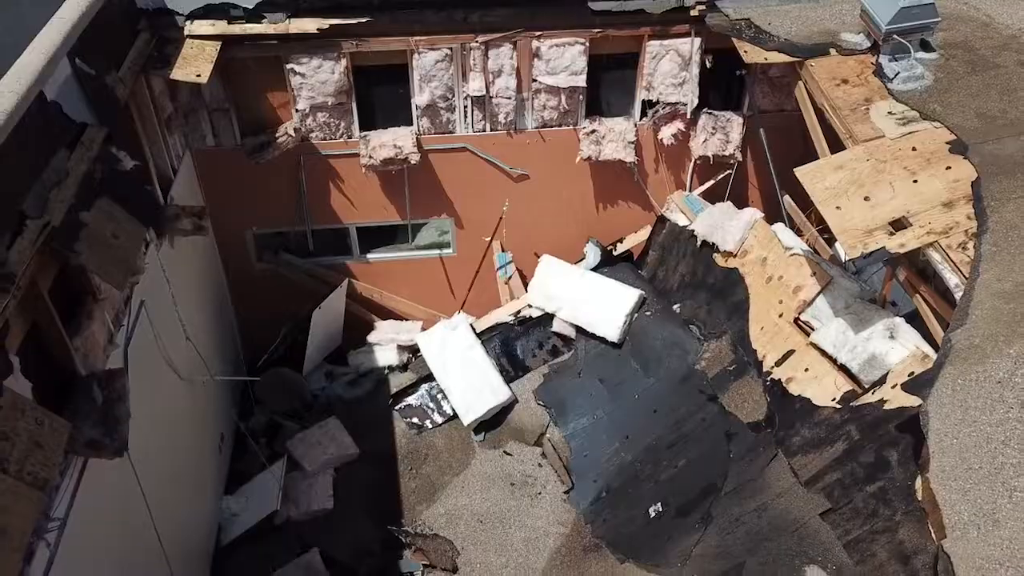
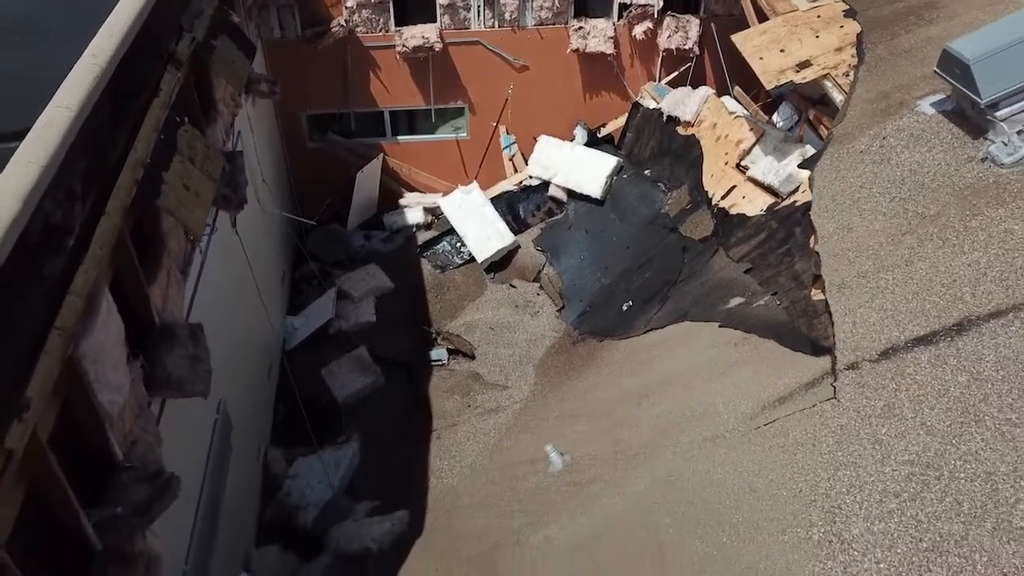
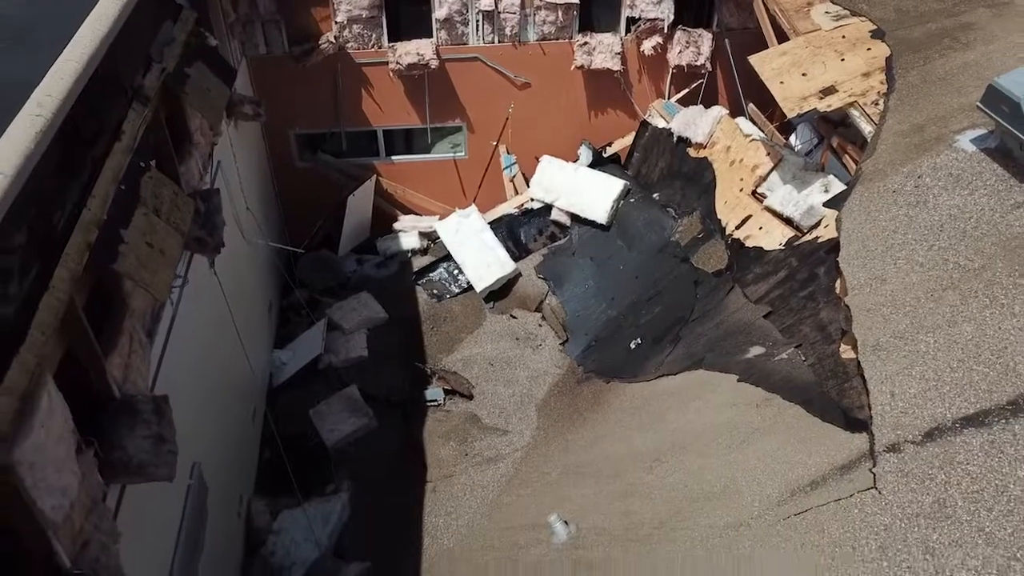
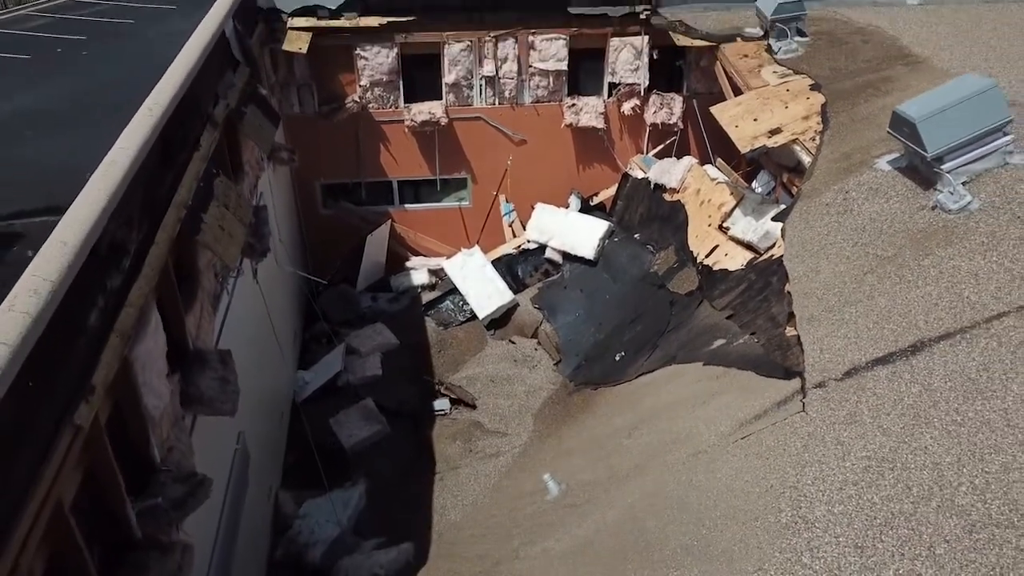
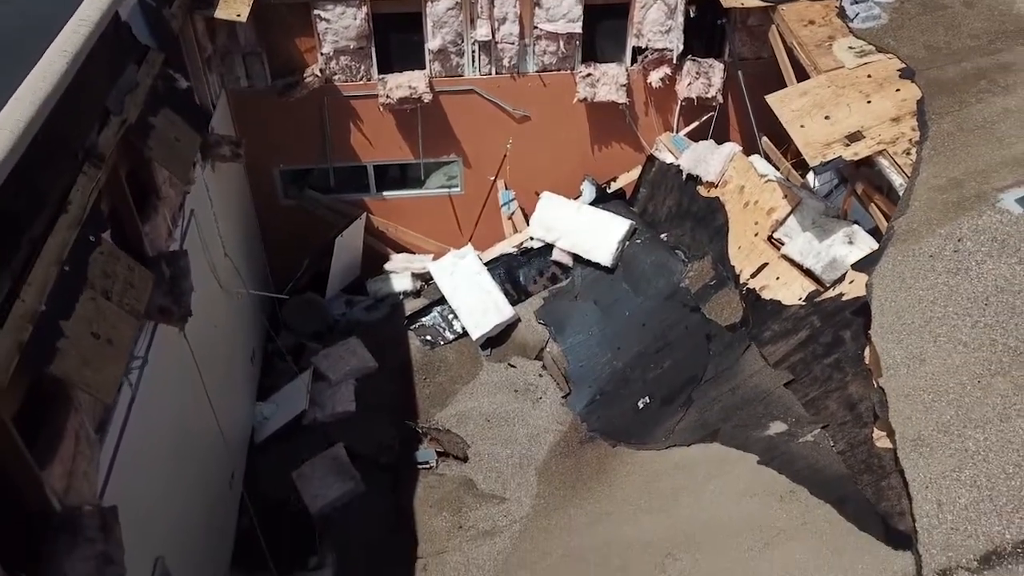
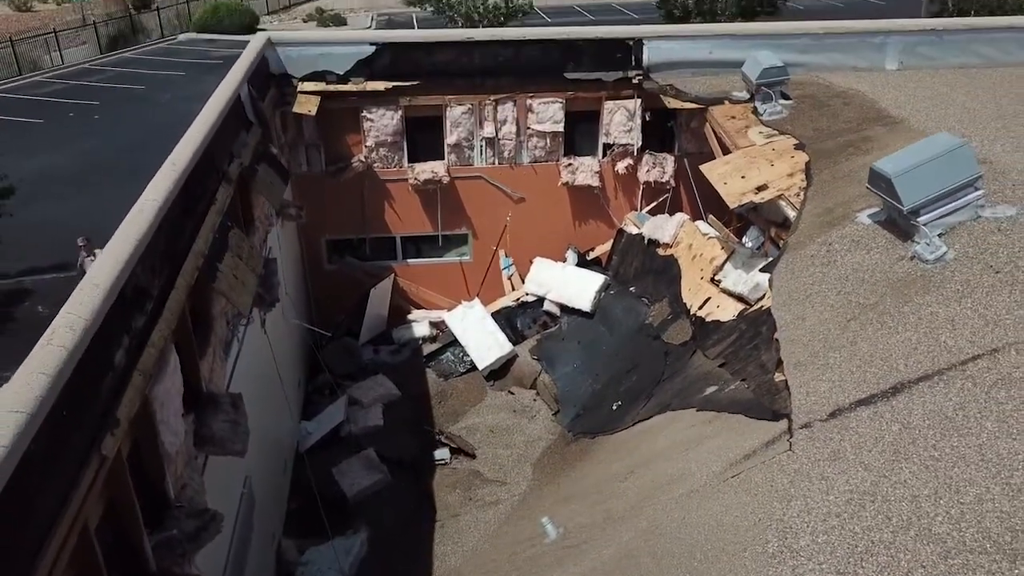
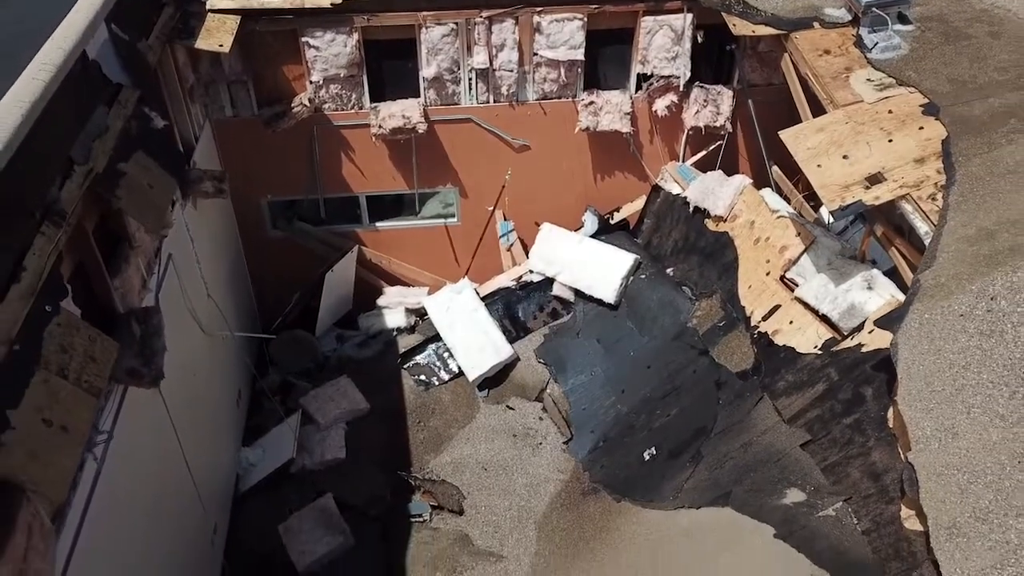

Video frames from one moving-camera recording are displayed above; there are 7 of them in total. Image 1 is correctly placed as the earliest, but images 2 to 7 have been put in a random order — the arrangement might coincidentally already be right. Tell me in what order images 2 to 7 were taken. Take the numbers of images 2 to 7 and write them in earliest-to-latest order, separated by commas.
7, 5, 3, 2, 4, 6
